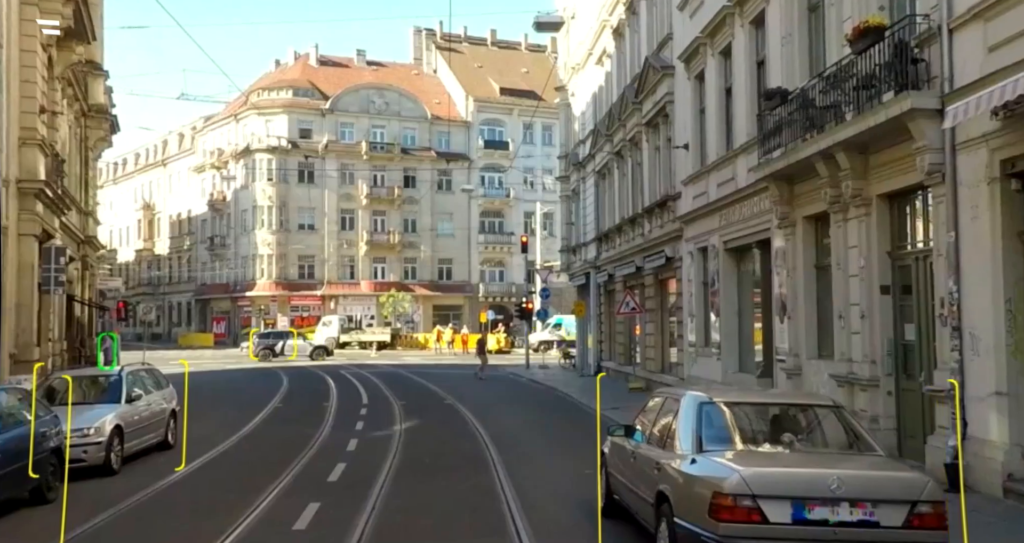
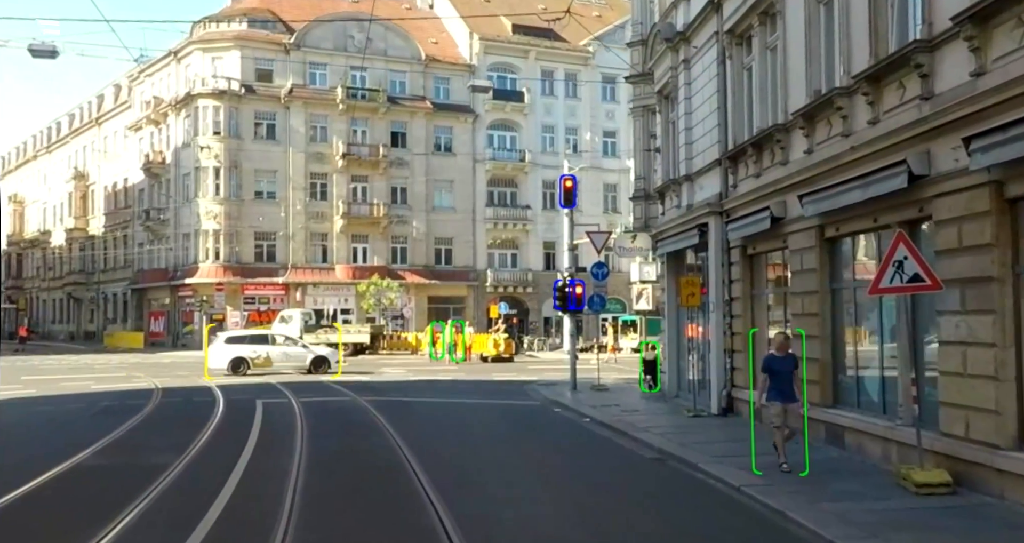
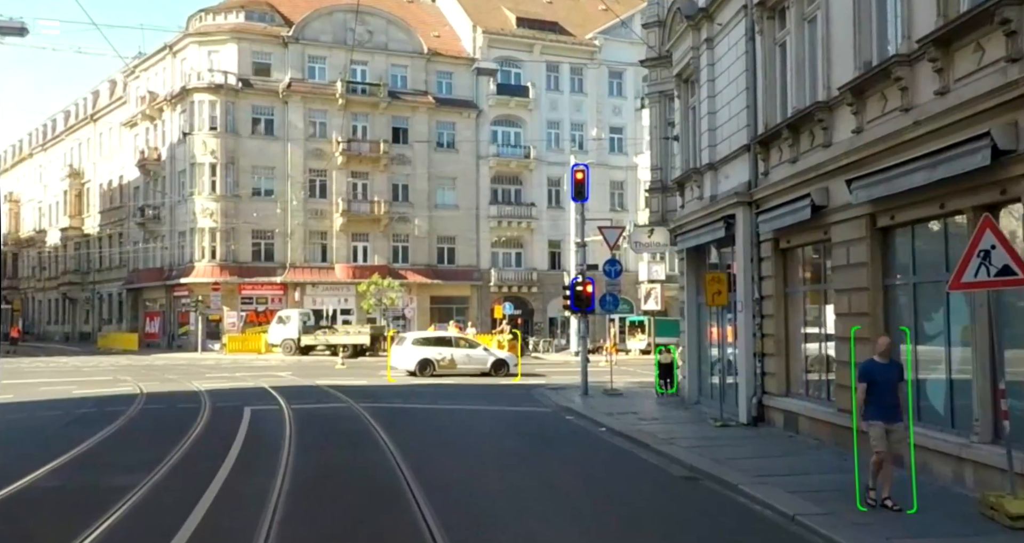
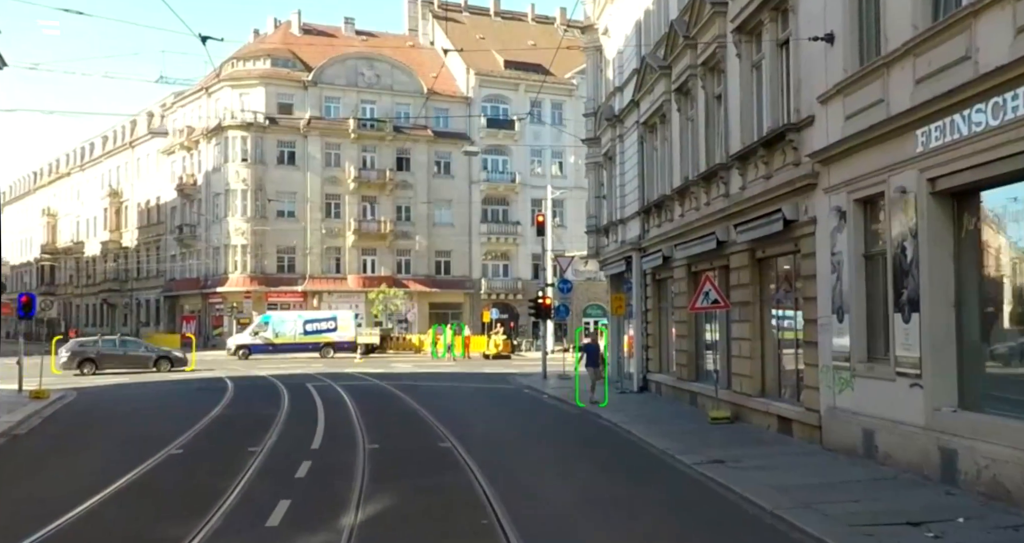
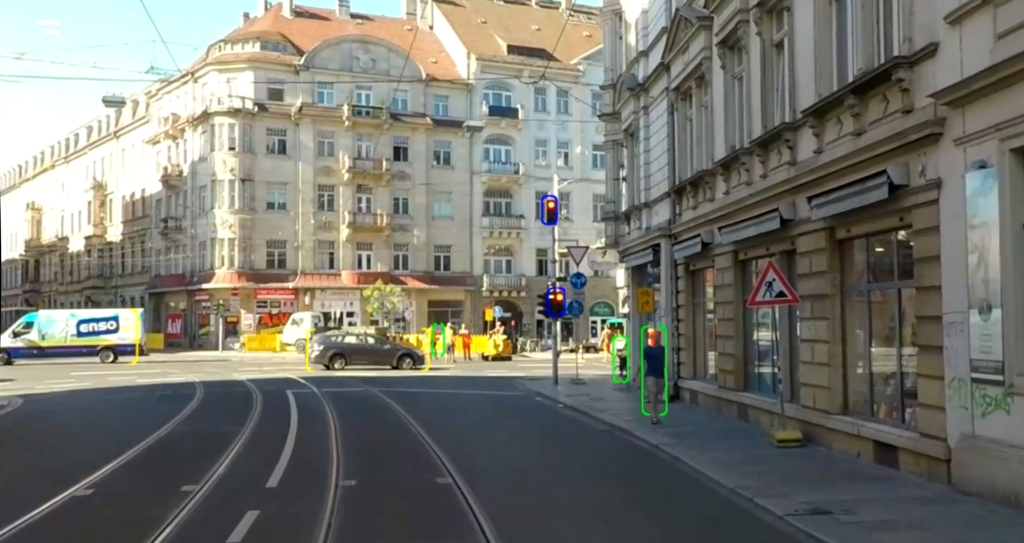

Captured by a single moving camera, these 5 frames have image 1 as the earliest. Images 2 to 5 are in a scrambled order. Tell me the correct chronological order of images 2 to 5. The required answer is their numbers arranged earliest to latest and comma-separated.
4, 5, 2, 3
